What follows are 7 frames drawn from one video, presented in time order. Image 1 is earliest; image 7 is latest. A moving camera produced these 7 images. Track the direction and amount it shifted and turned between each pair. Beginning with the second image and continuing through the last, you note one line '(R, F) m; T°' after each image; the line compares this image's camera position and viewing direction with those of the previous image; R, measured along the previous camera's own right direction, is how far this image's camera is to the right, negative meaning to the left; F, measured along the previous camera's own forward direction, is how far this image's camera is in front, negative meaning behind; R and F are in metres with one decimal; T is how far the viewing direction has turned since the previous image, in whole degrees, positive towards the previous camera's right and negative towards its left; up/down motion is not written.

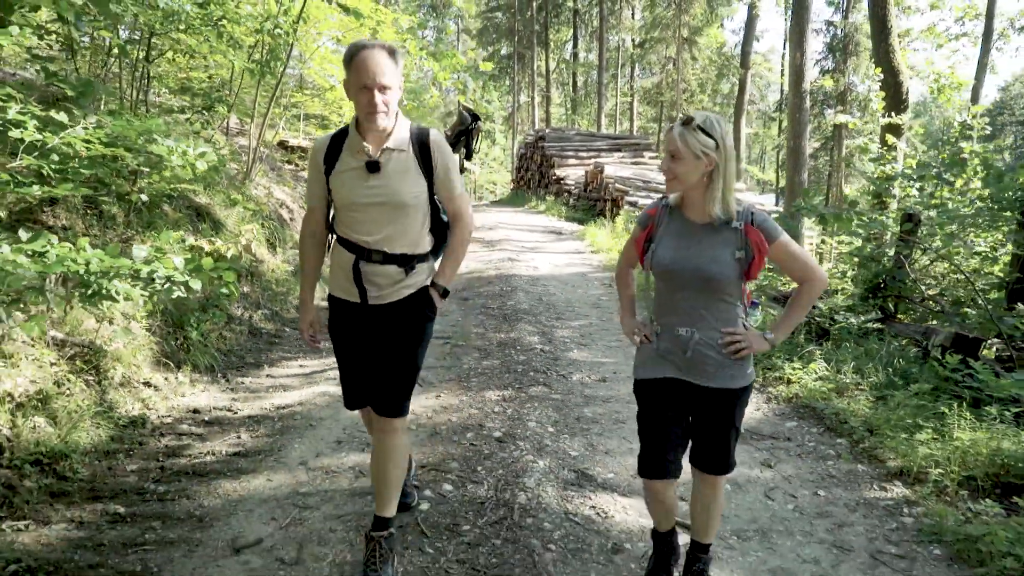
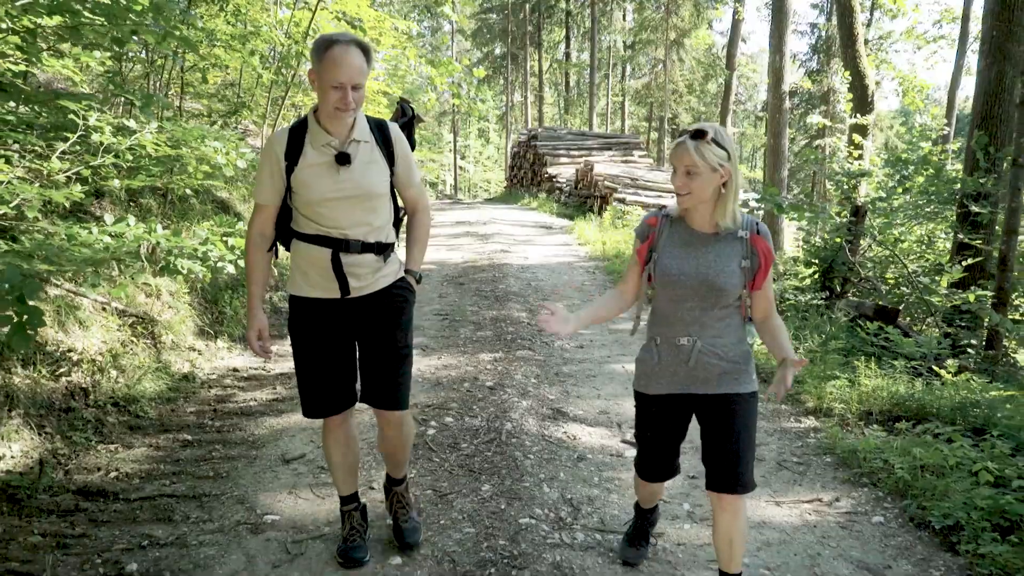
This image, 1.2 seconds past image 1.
(0.0, -0.9) m; 0°
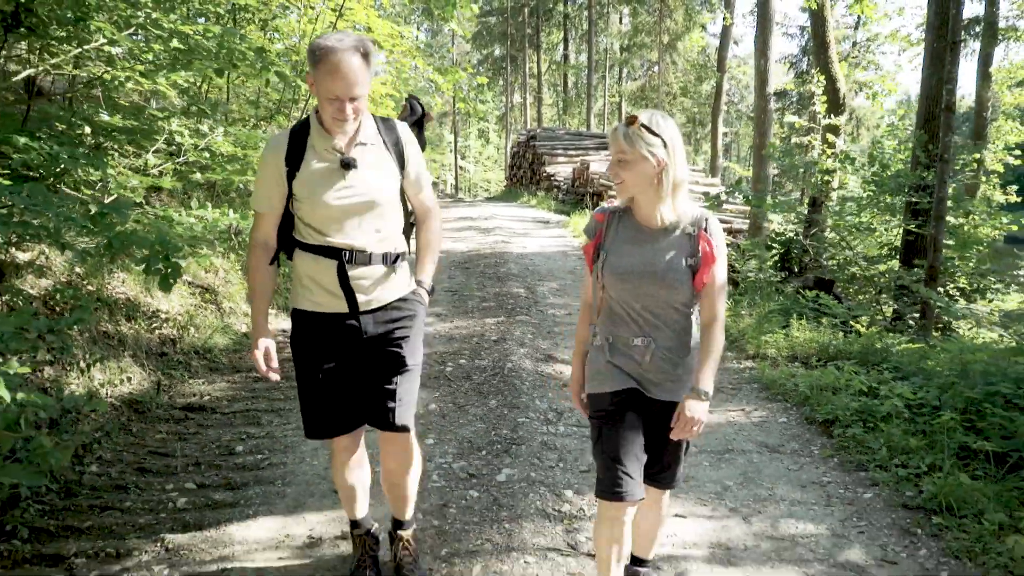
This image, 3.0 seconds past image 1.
(0.0, -1.2) m; 0°
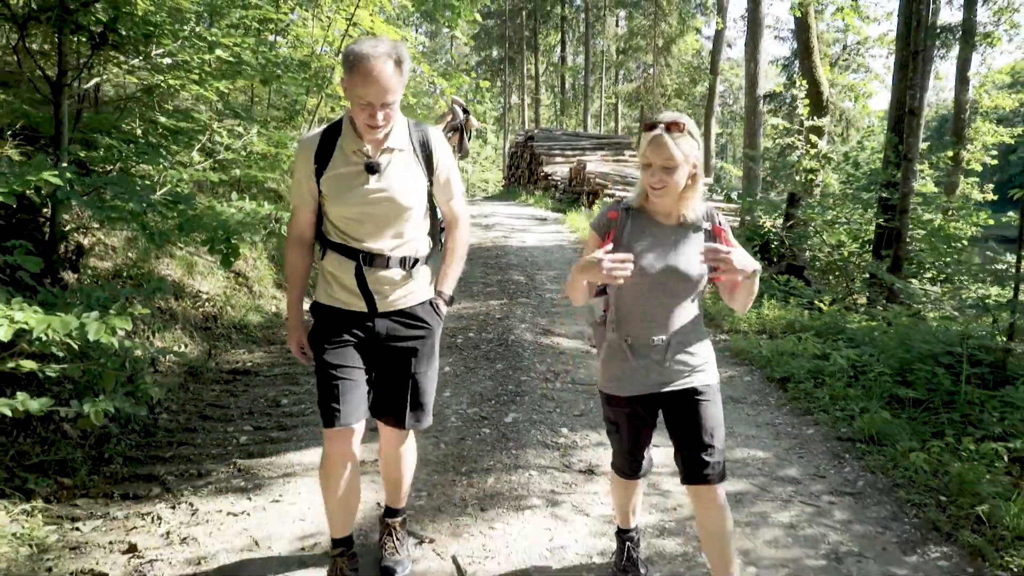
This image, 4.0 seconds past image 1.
(0.0, -0.8) m; 0°
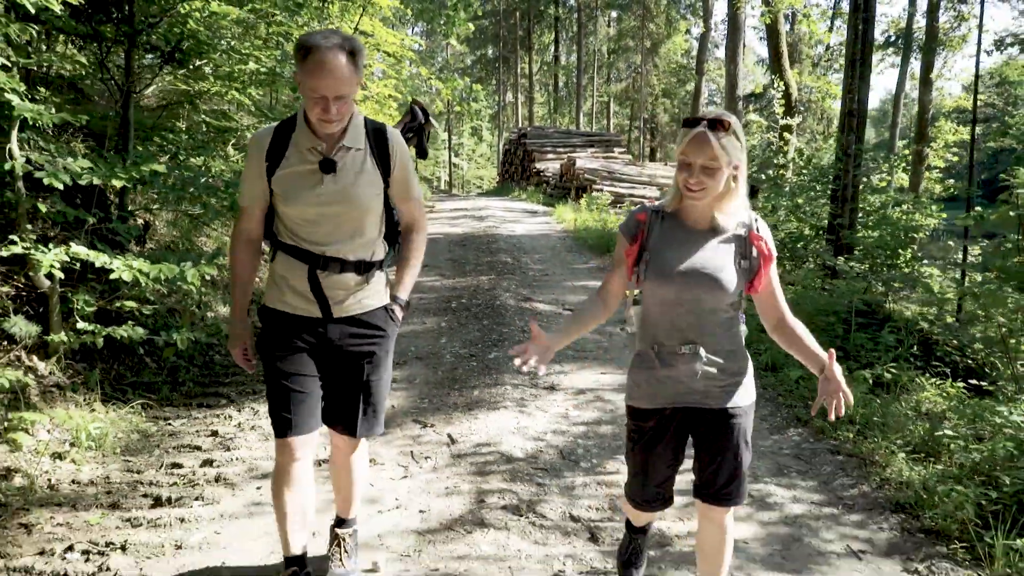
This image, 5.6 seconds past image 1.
(+0.1, -1.2) m; 0°
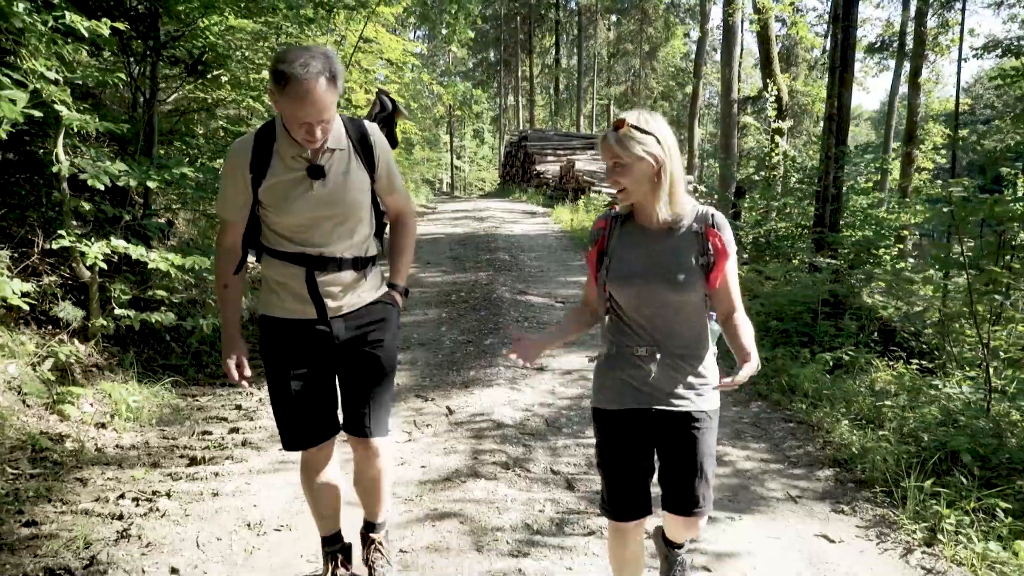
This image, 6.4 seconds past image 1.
(+0.1, -0.5) m; 0°
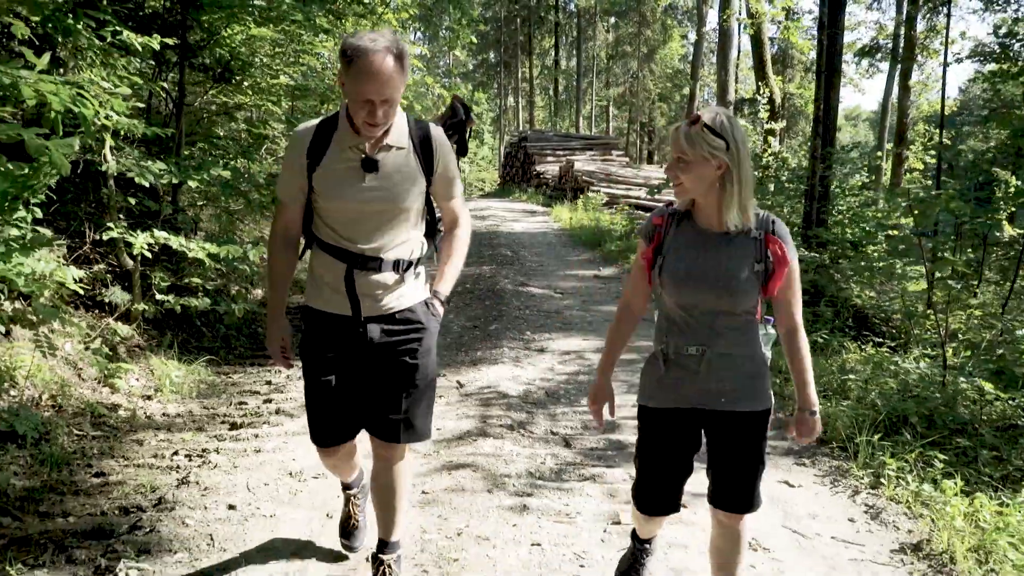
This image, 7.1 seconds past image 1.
(0.0, -0.5) m; 0°
